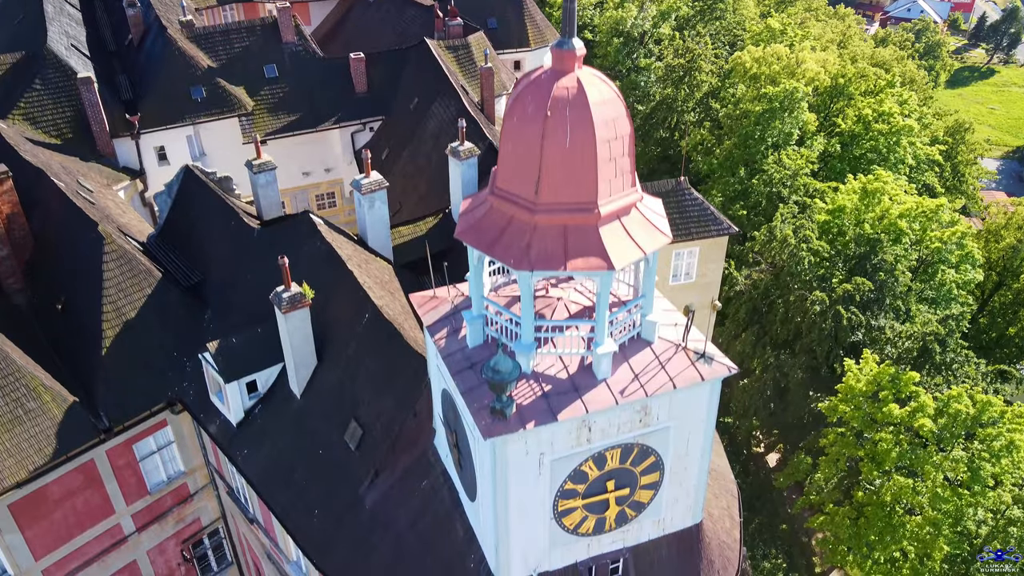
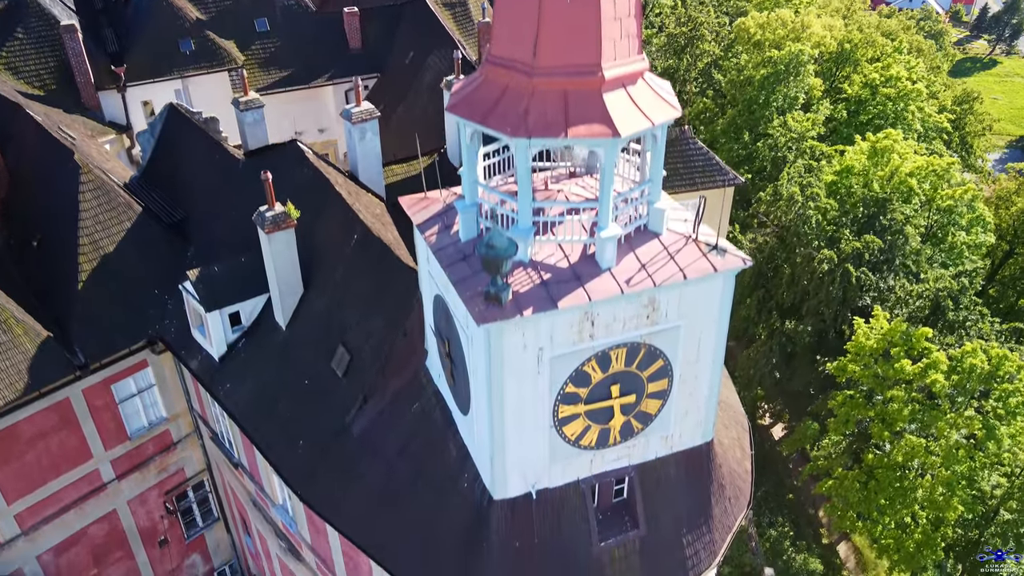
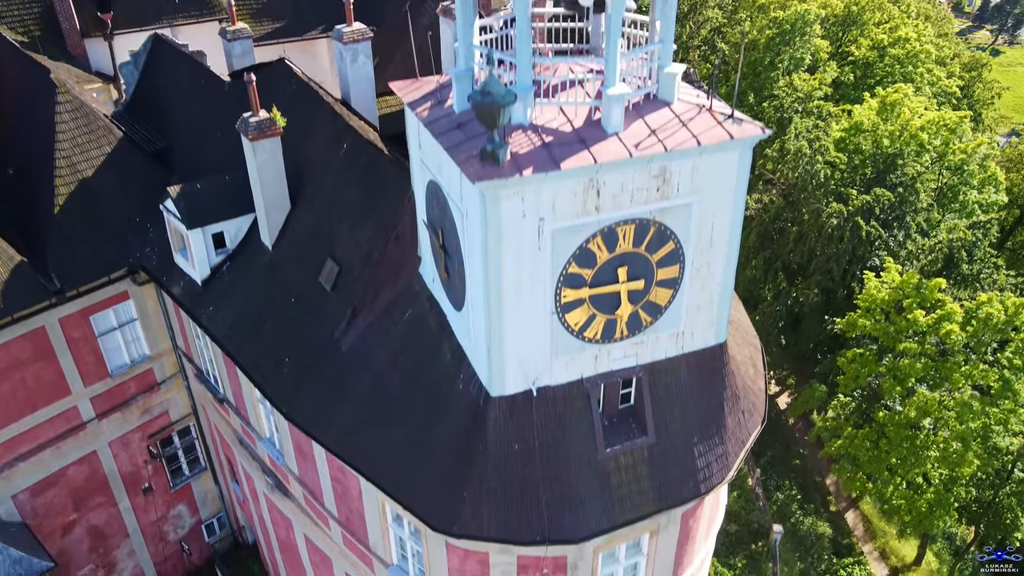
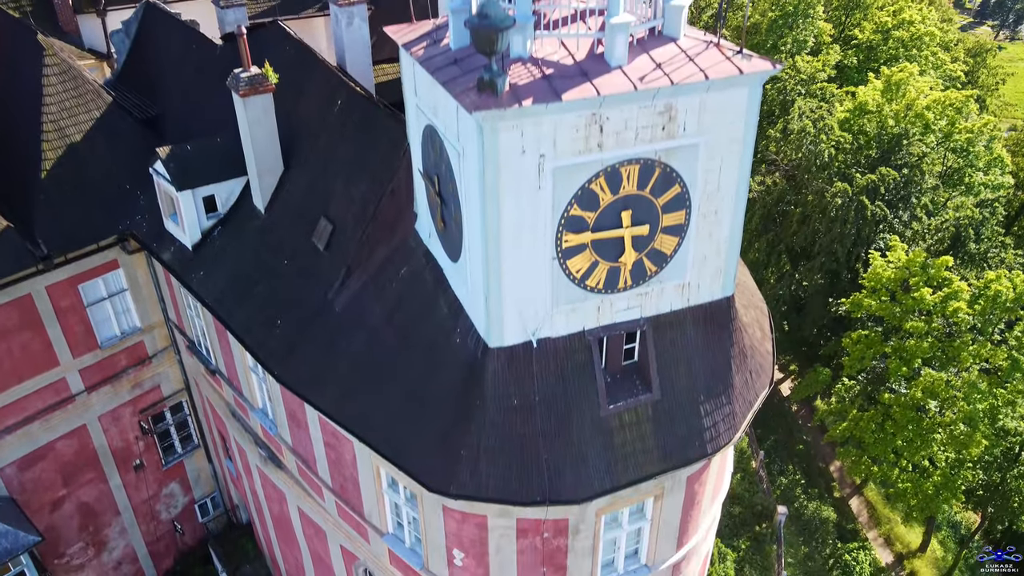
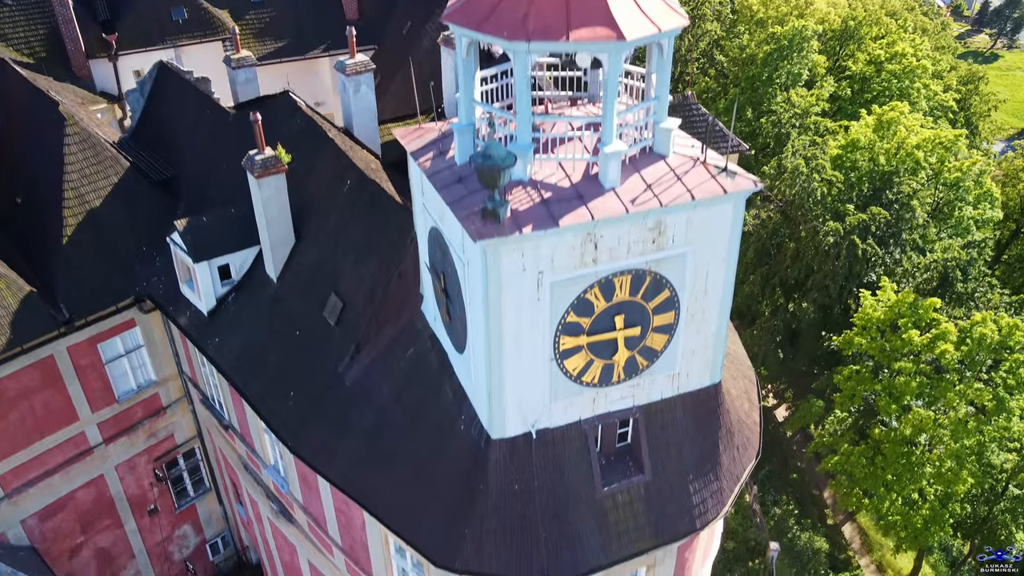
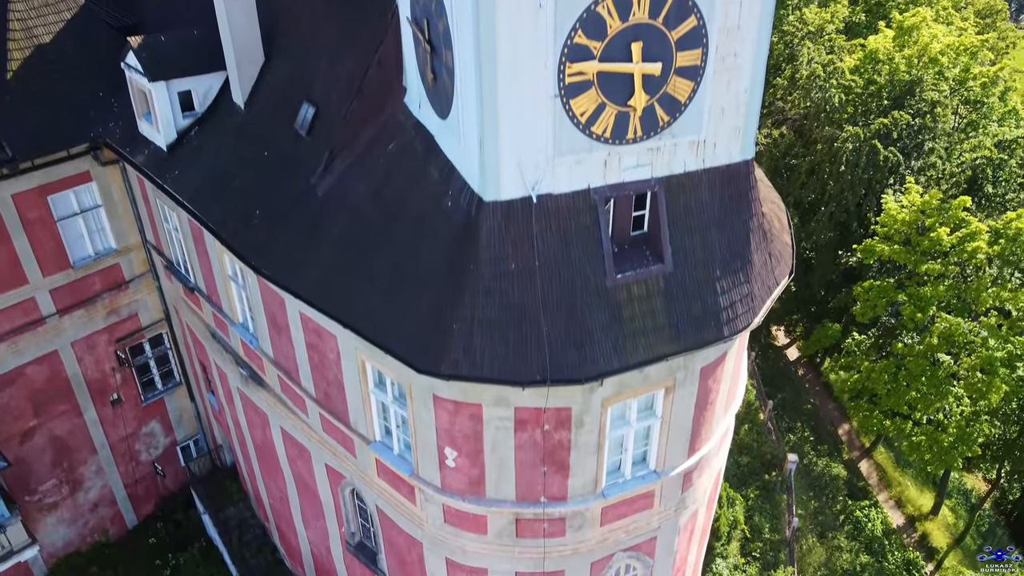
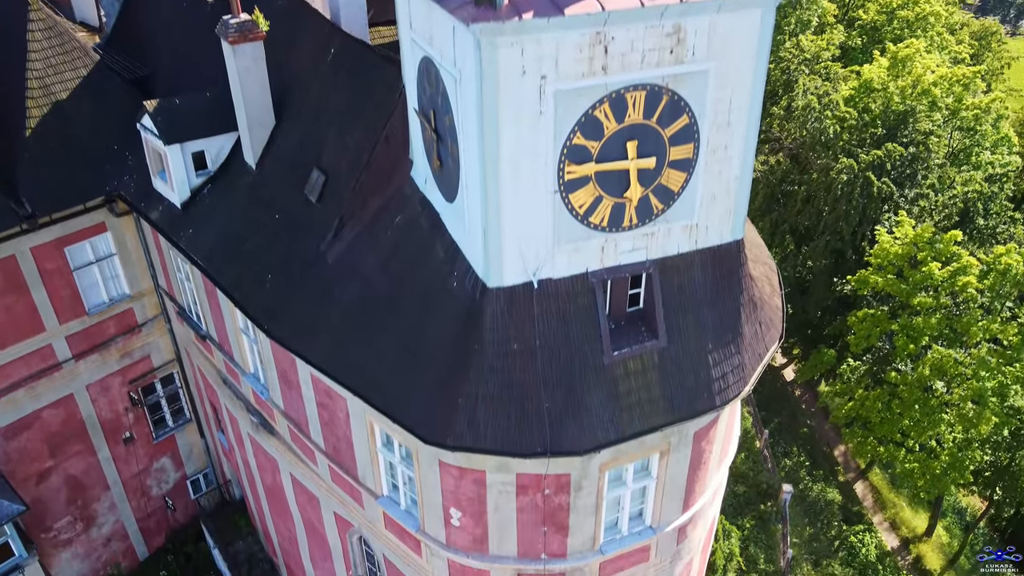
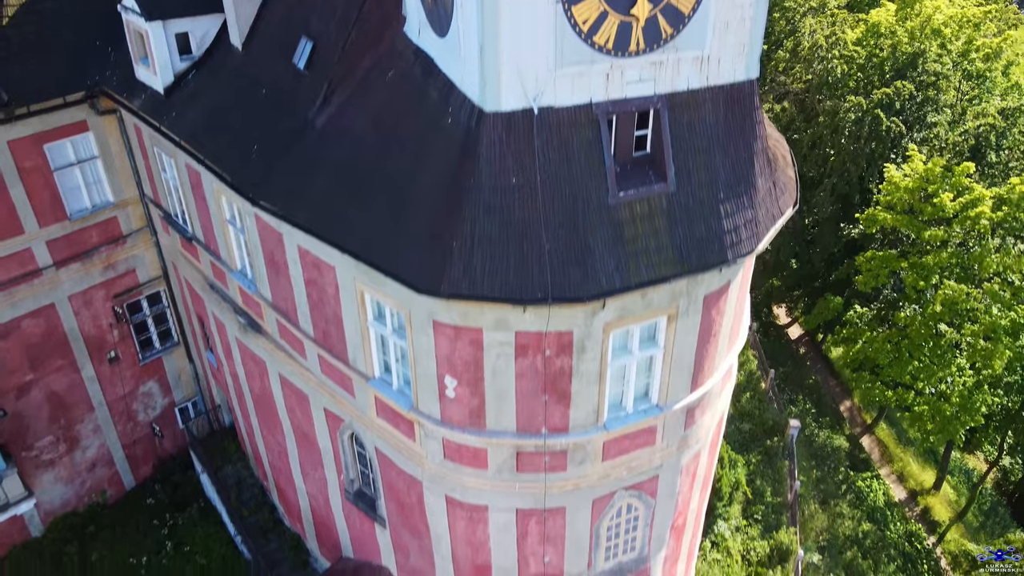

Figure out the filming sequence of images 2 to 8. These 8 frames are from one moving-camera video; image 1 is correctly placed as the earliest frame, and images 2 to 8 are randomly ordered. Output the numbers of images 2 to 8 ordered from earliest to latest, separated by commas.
2, 5, 3, 4, 7, 6, 8
